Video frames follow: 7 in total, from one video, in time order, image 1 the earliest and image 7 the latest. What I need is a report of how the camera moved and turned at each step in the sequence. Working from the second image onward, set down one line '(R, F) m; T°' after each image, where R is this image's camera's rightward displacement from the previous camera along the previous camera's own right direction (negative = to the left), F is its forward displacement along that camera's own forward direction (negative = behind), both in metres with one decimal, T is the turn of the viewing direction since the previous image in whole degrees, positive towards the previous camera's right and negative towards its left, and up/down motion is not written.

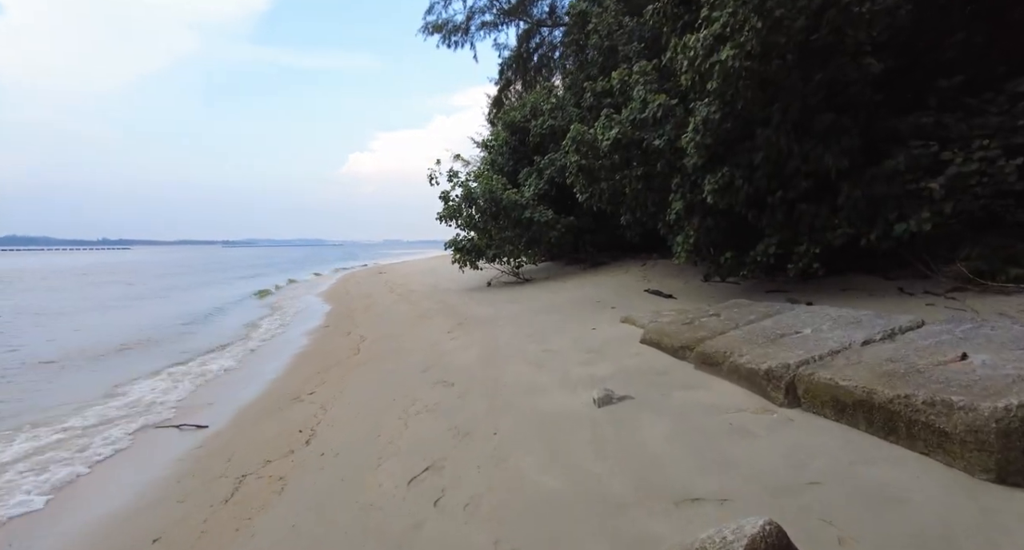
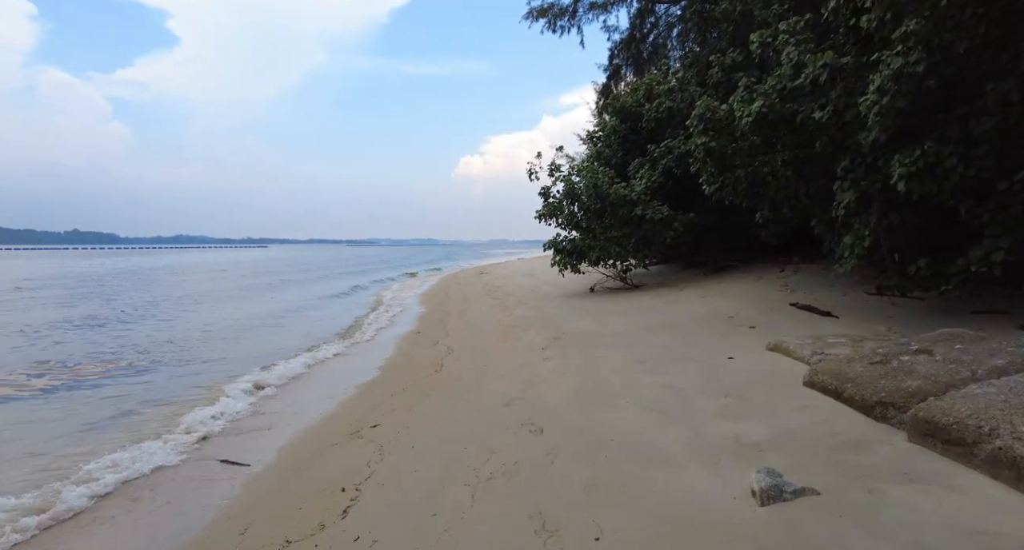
(0.0, +1.4) m; -11°
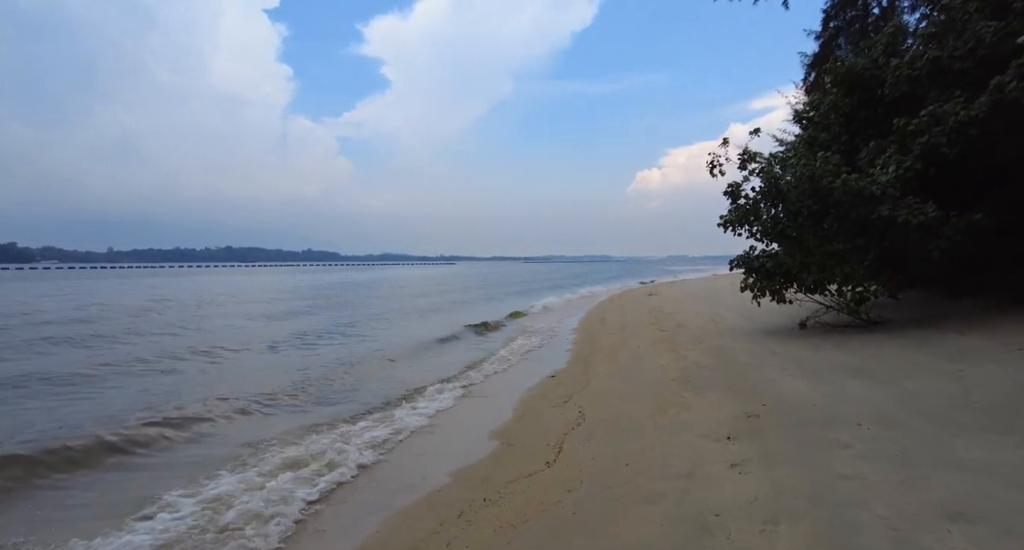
(+0.1, +2.7) m; -18°
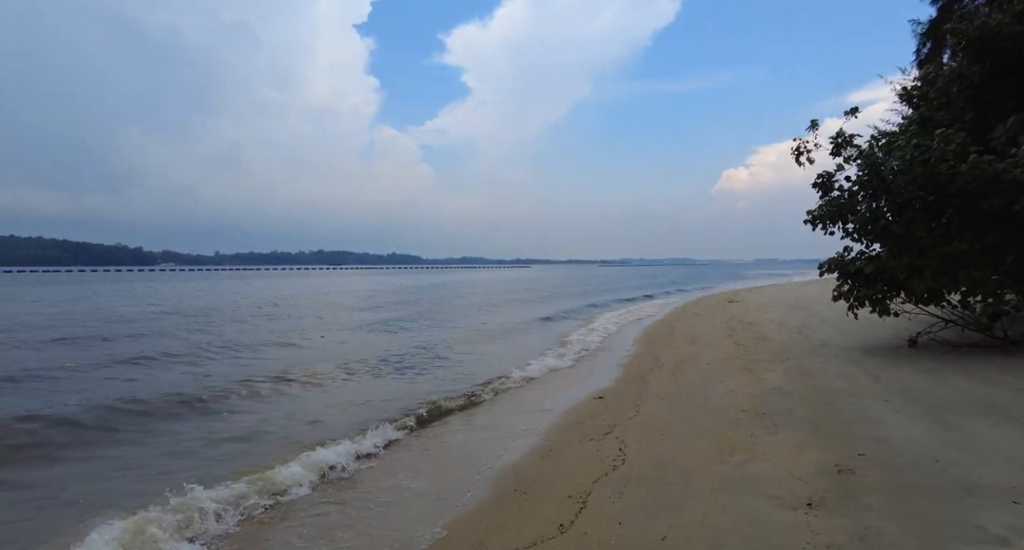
(+0.5, +1.0) m; -8°
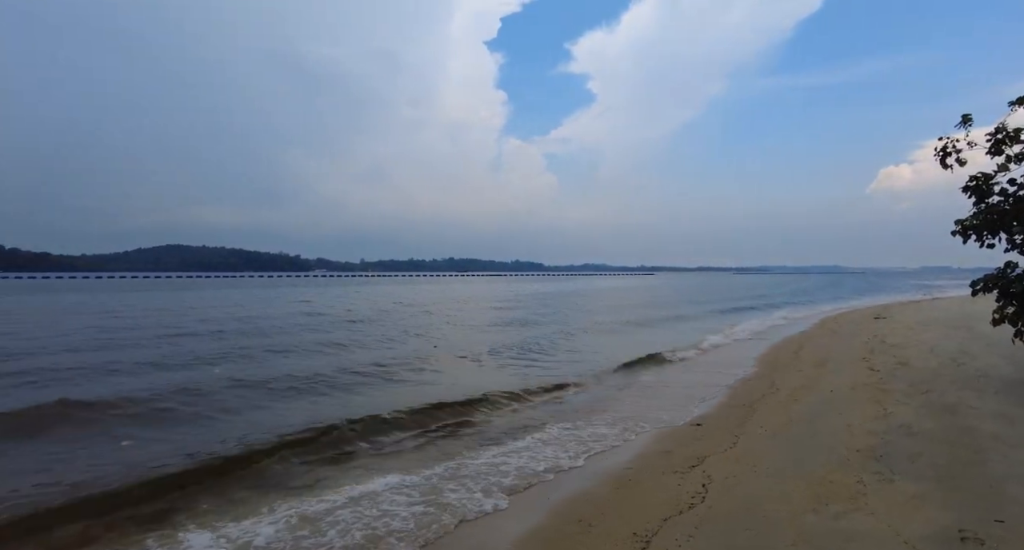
(+0.4, +0.1) m; -13°
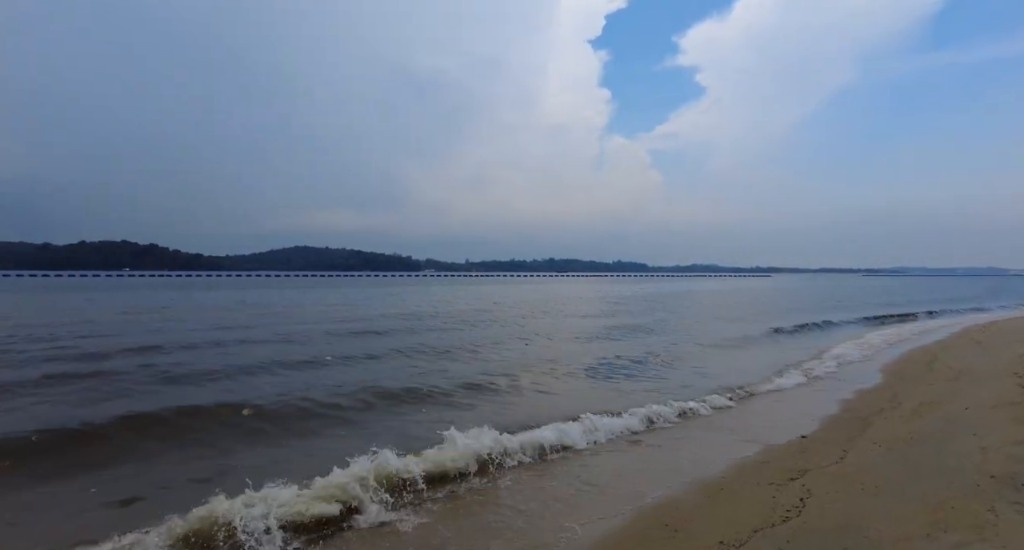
(+0.1, -0.1) m; -11°
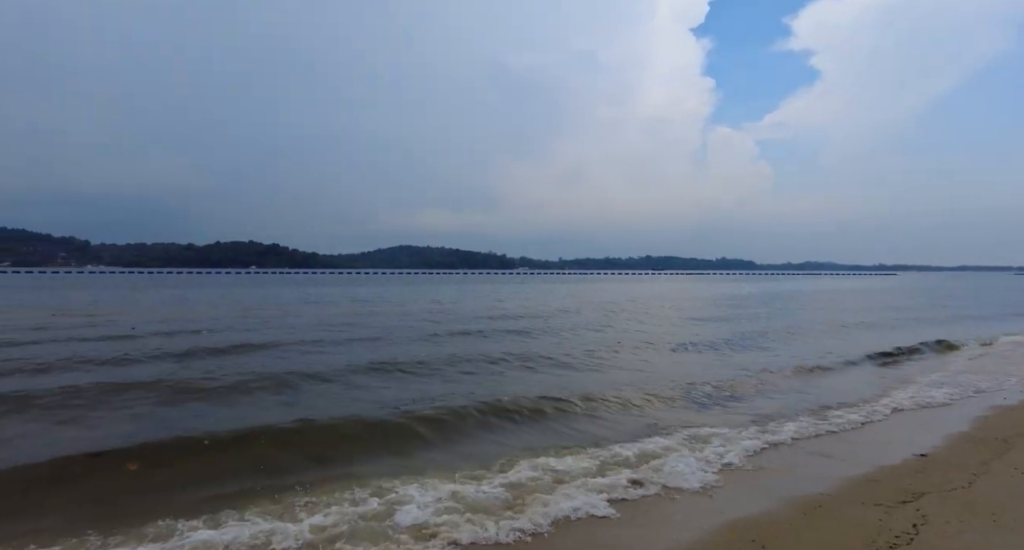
(+0.1, 0.0) m; -10°
